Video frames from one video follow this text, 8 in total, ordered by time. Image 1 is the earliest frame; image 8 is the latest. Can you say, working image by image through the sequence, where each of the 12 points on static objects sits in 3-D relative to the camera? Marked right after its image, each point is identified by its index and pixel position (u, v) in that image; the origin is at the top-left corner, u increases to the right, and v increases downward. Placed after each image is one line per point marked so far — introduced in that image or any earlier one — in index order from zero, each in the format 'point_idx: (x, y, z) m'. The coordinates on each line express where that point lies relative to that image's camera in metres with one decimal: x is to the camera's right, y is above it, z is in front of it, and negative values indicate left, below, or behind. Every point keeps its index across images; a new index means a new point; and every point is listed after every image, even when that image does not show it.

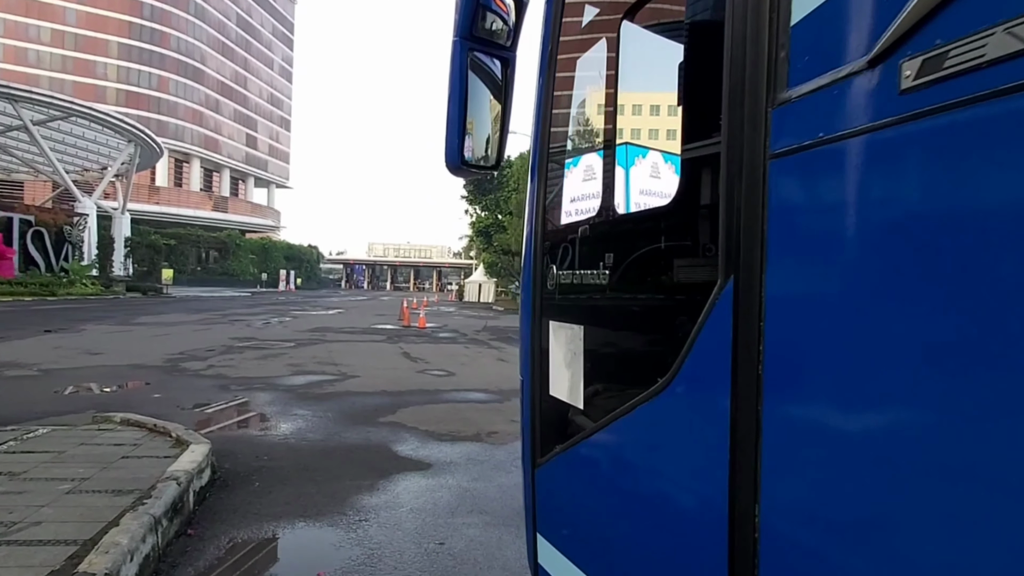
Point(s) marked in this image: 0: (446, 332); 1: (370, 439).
0: (-1.8, -1.3, +19.8) m
1: (-1.3, -1.4, +6.5) m
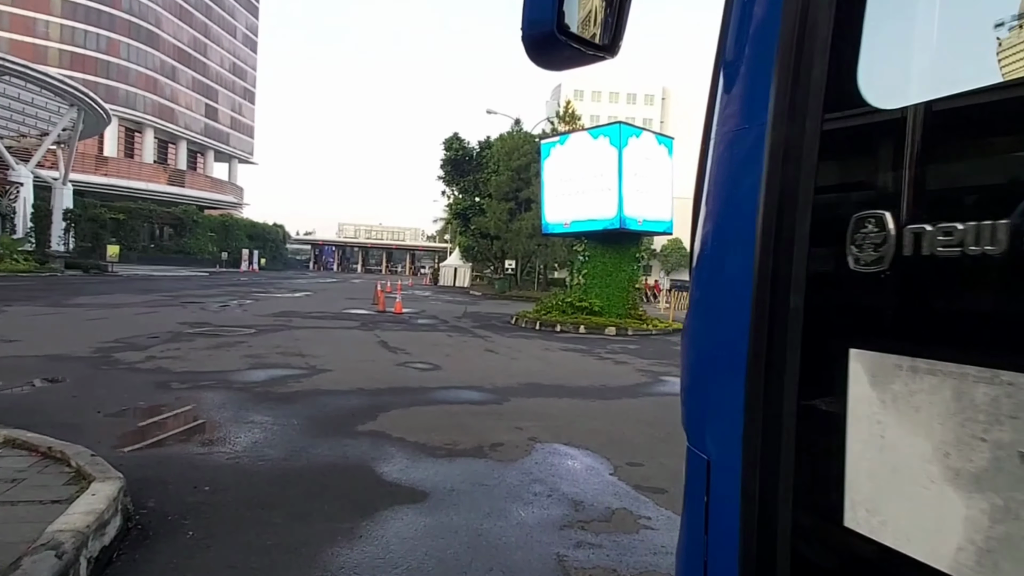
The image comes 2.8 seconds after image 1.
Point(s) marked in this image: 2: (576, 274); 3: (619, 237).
0: (-2.4, -0.8, +18.5) m
1: (-1.3, -1.3, +5.3) m
2: (+1.7, +0.4, +18.1) m
3: (+2.8, +1.3, +17.2) m
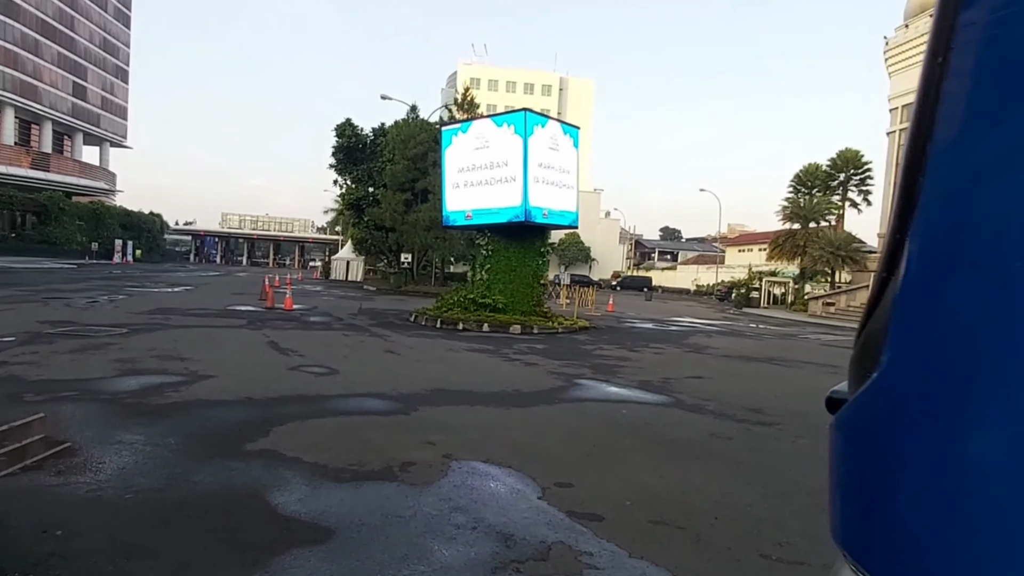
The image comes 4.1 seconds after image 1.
0: (-4.9, -0.7, +17.4) m
1: (-1.8, -1.3, +4.5) m
2: (-0.9, +0.5, +17.7) m
3: (+0.3, +1.4, +16.9) m
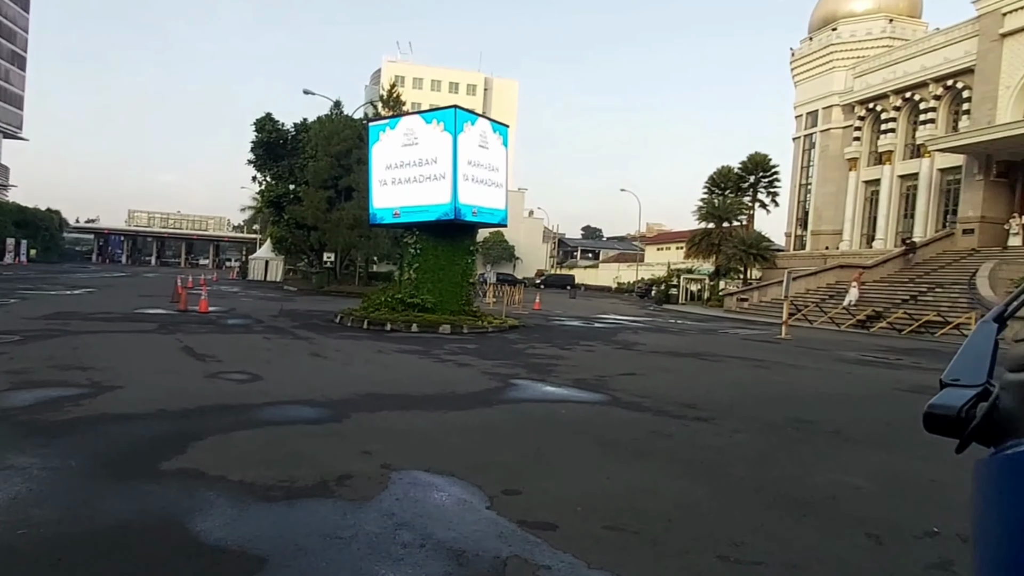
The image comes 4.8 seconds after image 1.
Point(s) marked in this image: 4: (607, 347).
0: (-6.6, -0.7, +16.6) m
1: (-2.2, -1.3, +4.2) m
2: (-2.7, +0.5, +17.3) m
3: (-1.4, +1.4, +16.7) m
4: (+2.0, -1.3, +14.6) m
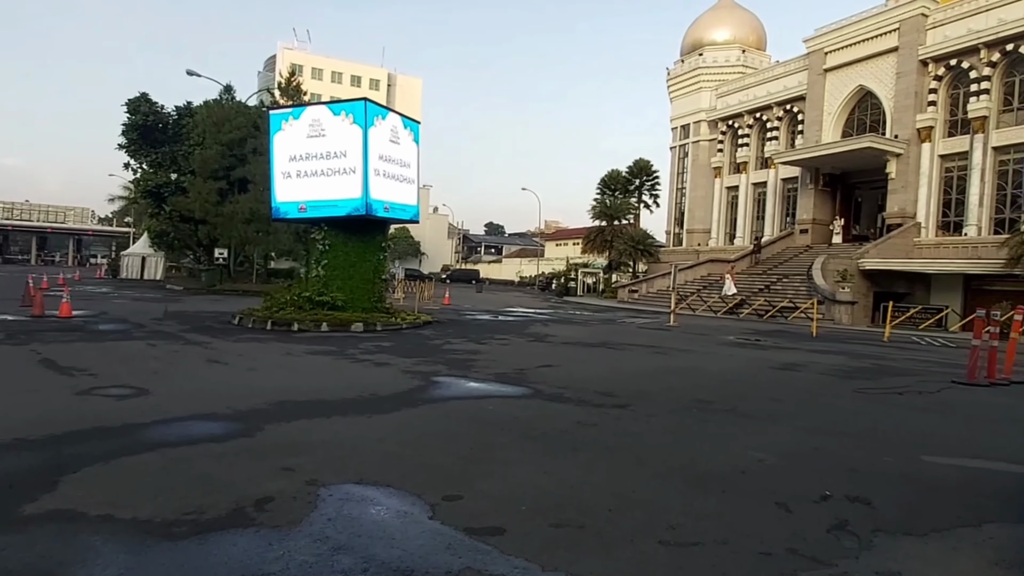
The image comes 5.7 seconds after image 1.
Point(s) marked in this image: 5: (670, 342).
0: (-8.6, -0.8, +15.4) m
1: (-2.4, -1.4, +3.6) m
2: (-4.8, +0.5, +16.6) m
3: (-3.5, +1.5, +16.2) m
4: (+0.2, -1.1, +14.6) m
5: (+3.7, -1.2, +15.9) m
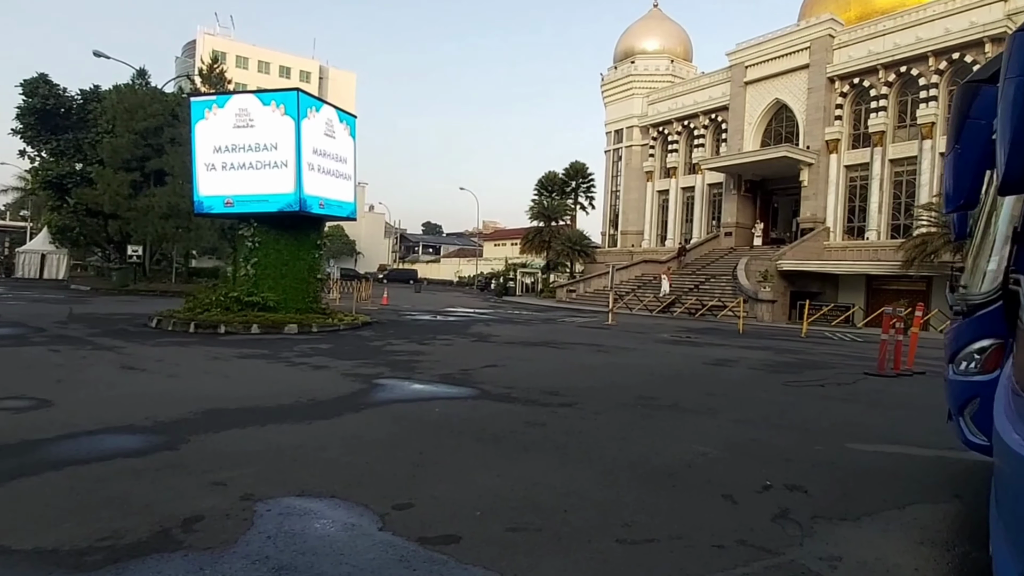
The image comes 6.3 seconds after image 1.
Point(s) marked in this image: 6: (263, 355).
0: (-9.9, -0.9, +14.2) m
1: (-2.6, -1.3, +3.1) m
2: (-6.2, +0.5, +15.8) m
3: (-4.8, +1.5, +15.5) m
4: (-1.0, -1.1, +14.2) m
5: (+2.3, -1.2, +15.9) m
6: (-4.0, -1.1, +11.0) m
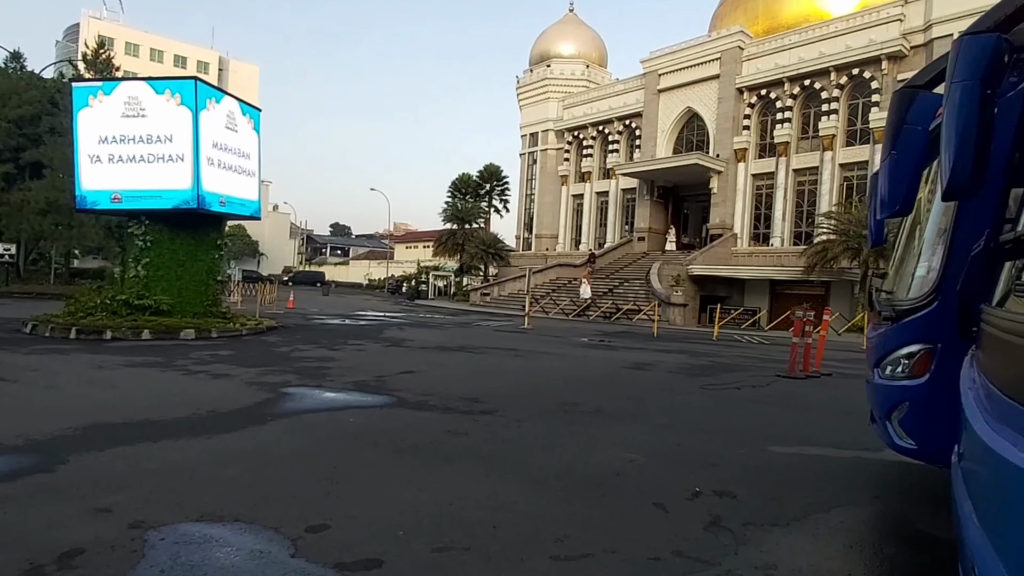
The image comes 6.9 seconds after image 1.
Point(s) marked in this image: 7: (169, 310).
0: (-11.5, -0.9, +12.5) m
1: (-2.8, -1.3, +2.4) m
2: (-8.0, +0.5, +14.5) m
3: (-6.6, +1.4, +14.4) m
4: (-2.7, -1.1, +13.7) m
5: (+0.4, -1.3, +15.7) m
6: (-5.2, -1.1, +10.1) m
7: (-7.0, -0.5, +14.2) m
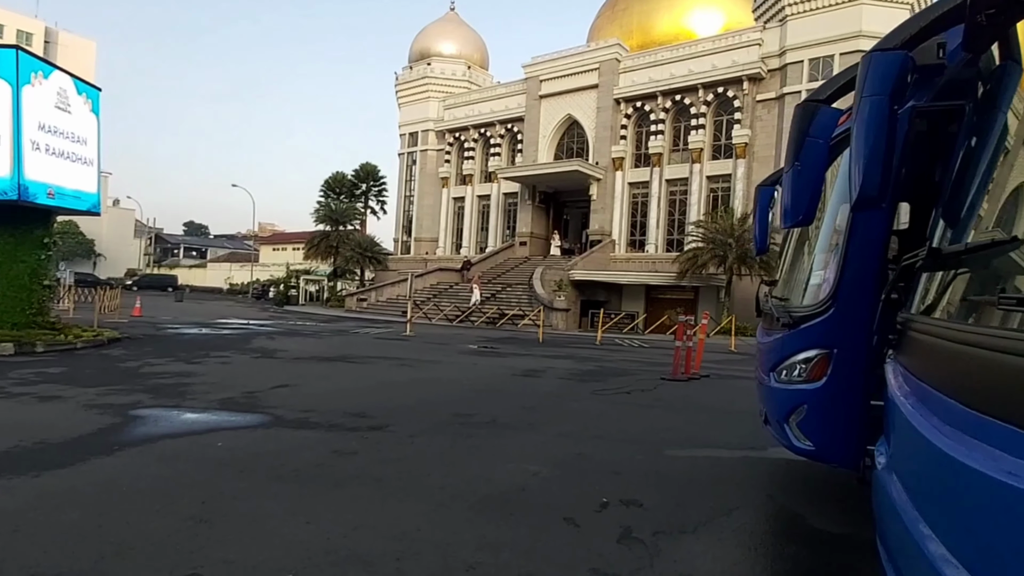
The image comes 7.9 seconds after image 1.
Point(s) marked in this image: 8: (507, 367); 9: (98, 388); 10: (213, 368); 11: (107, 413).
0: (-13.2, -1.0, +9.5) m
1: (-2.8, -1.3, +1.3) m
2: (-10.2, +0.4, +12.2) m
3: (-8.9, +1.3, +12.3) m
4: (-4.8, -1.2, +12.4) m
5: (-2.2, -1.4, +15.0) m
6: (-6.6, -1.2, +8.4) m
7: (-9.2, -0.6, +12.0) m
8: (-0.2, -1.5, +13.2) m
9: (-5.1, -1.2, +8.5) m
10: (-4.6, -1.2, +10.6) m
11: (-4.2, -1.3, +7.3) m
